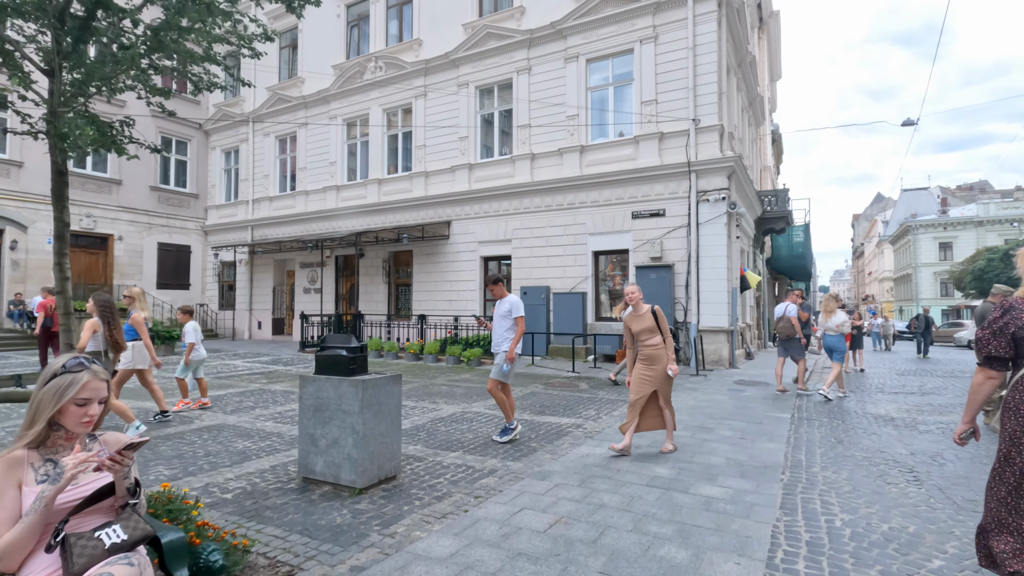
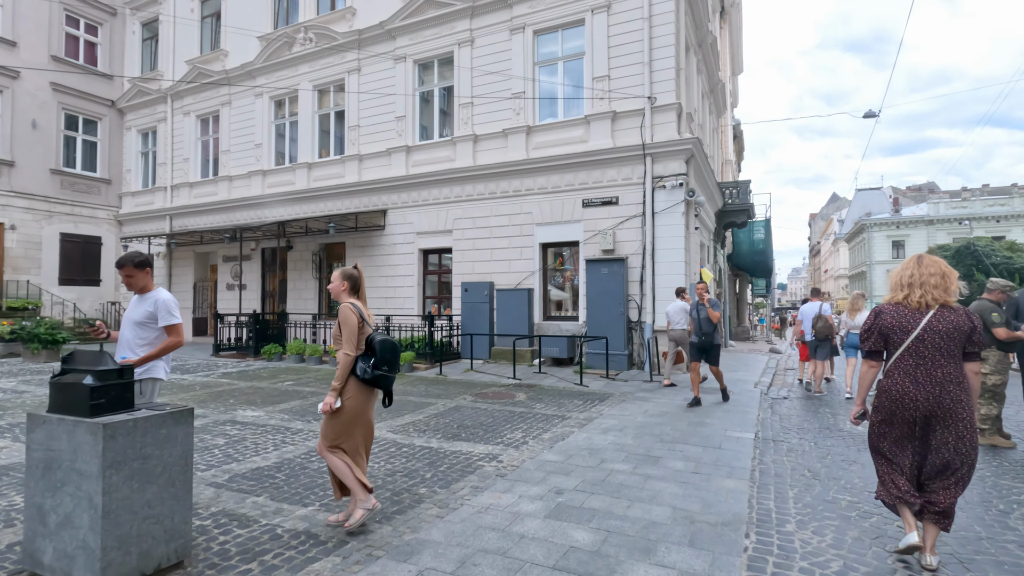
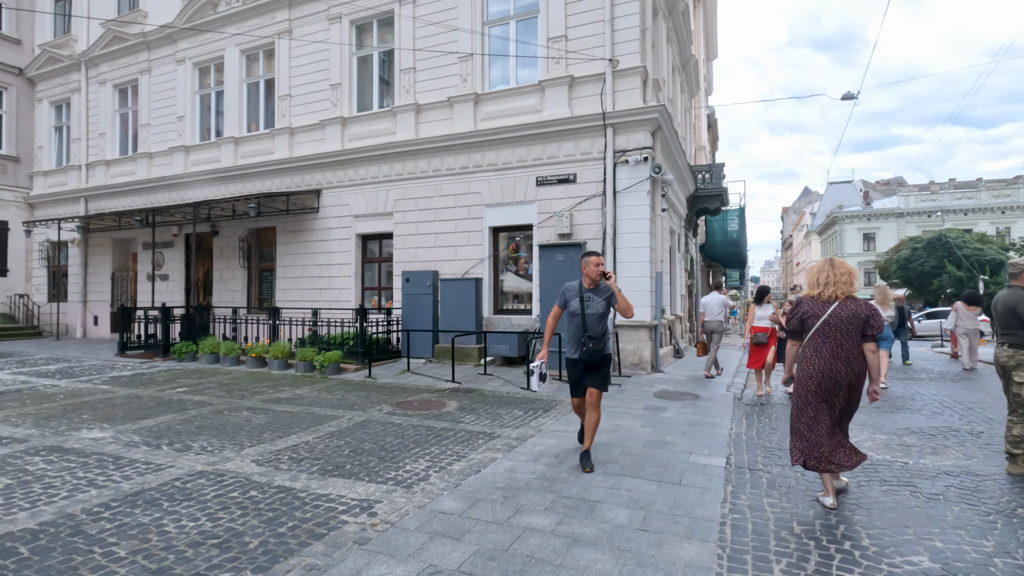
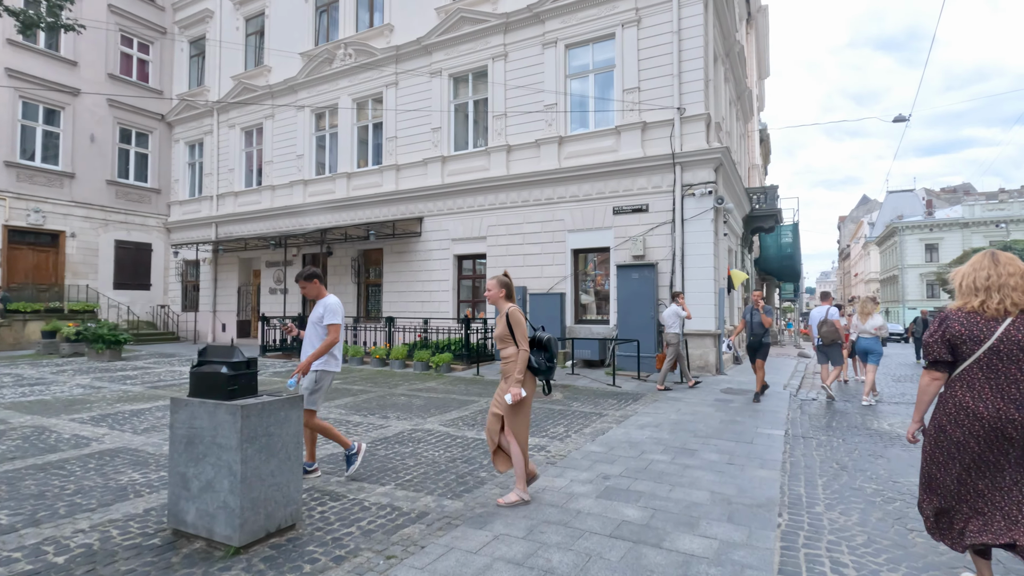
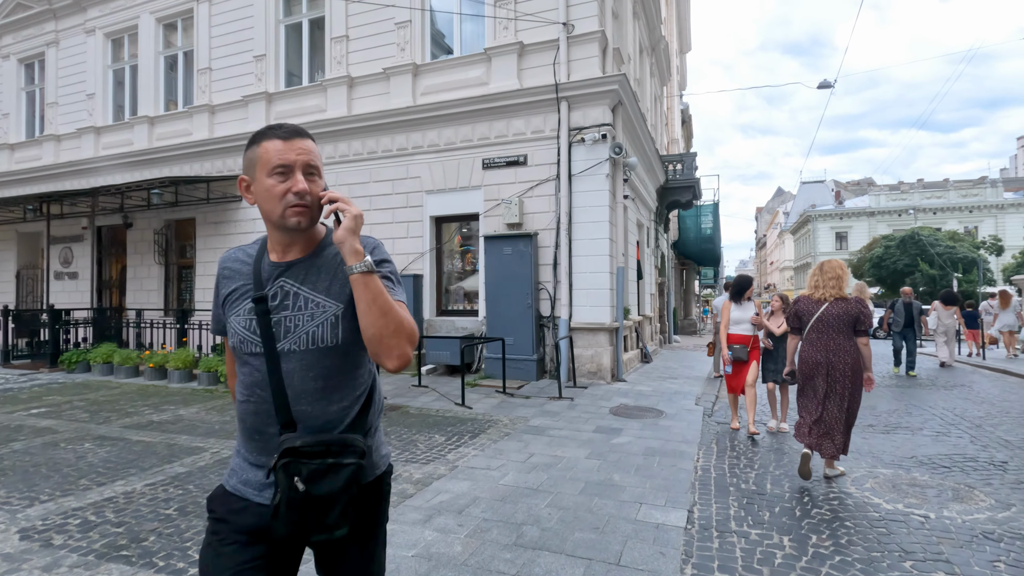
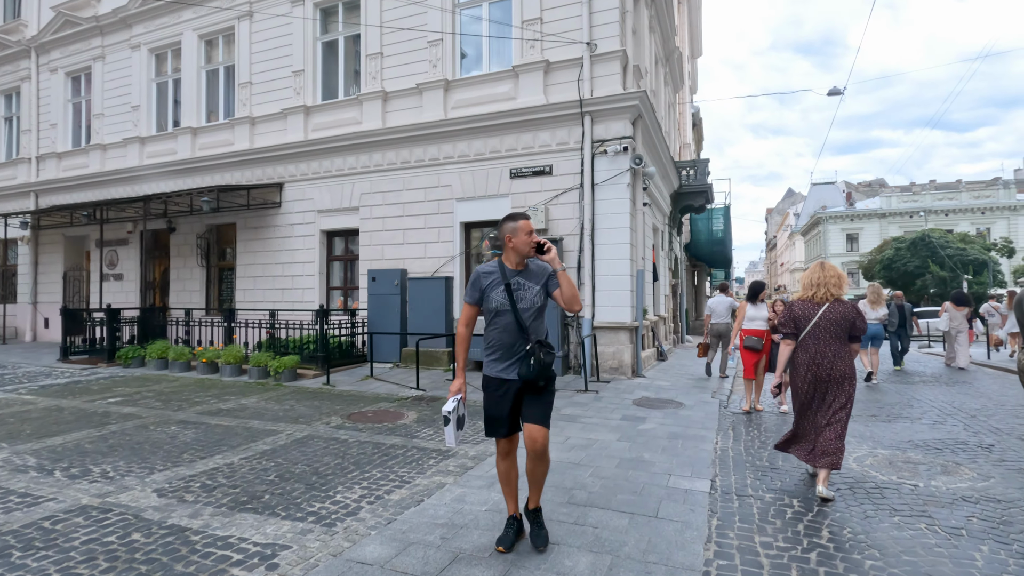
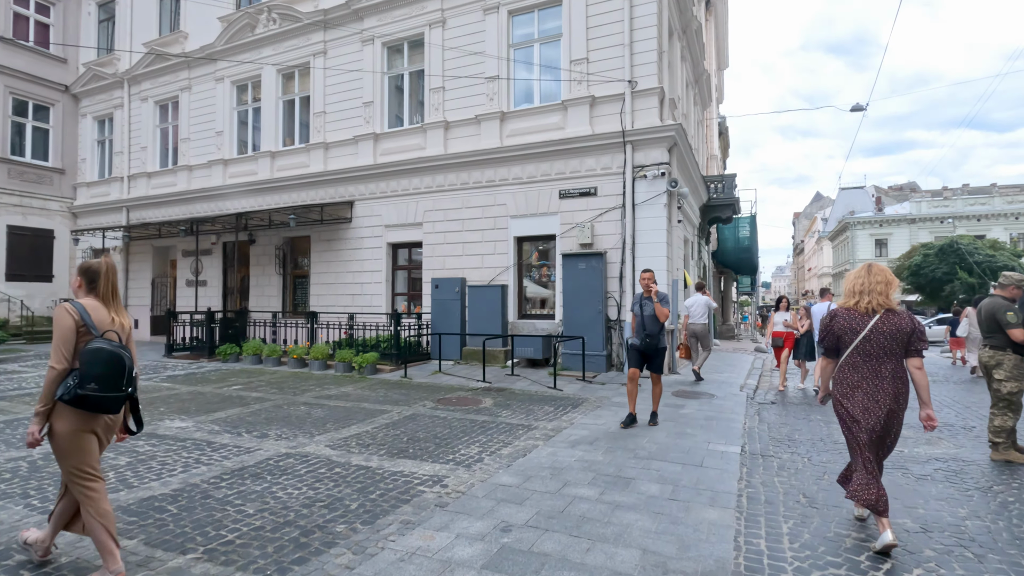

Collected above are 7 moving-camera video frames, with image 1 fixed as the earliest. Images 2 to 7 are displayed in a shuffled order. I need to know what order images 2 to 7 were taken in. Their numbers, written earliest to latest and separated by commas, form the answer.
4, 2, 7, 3, 6, 5
